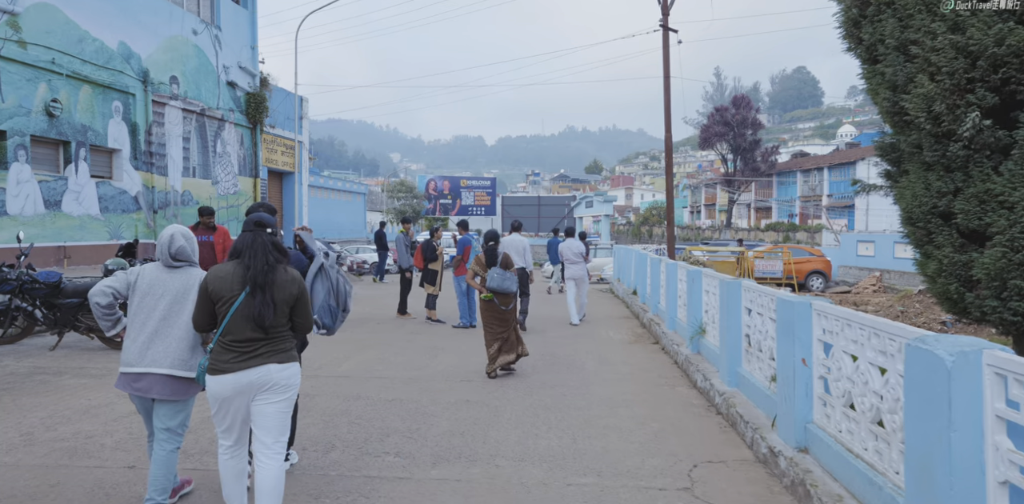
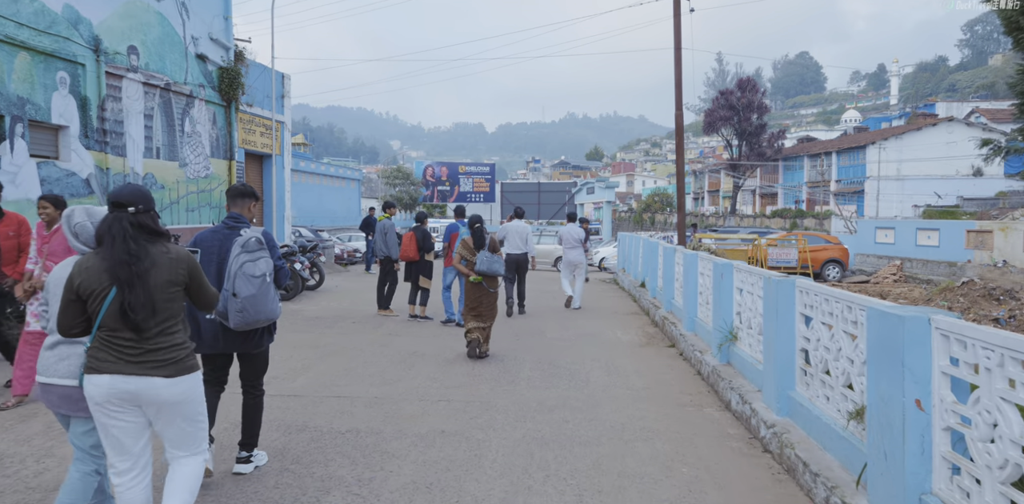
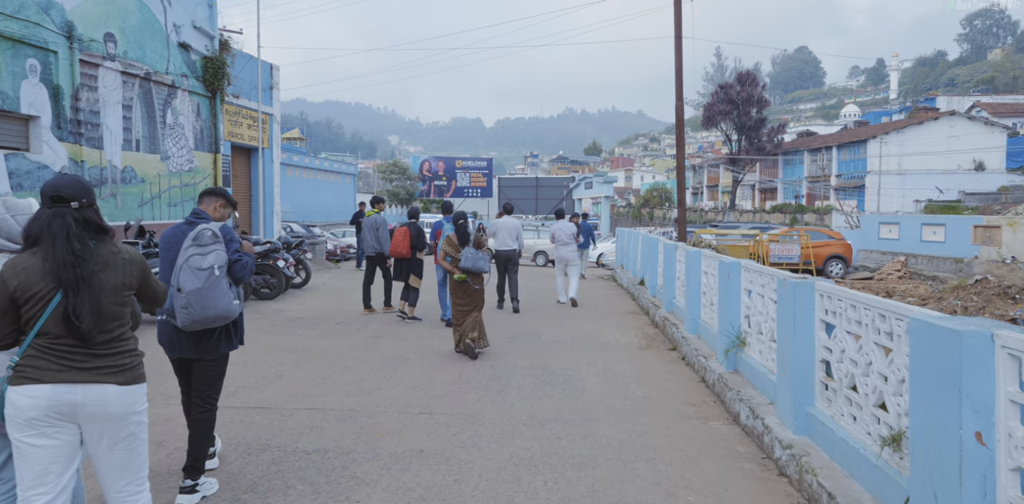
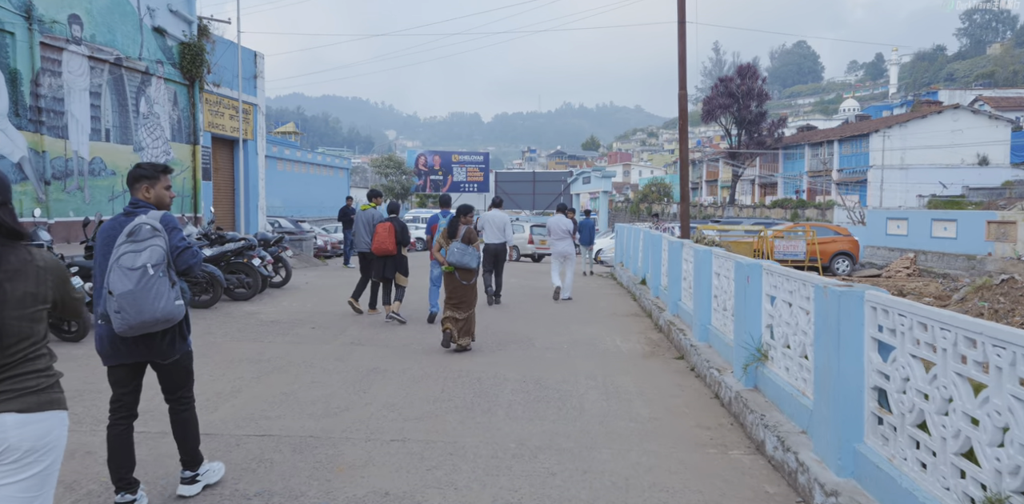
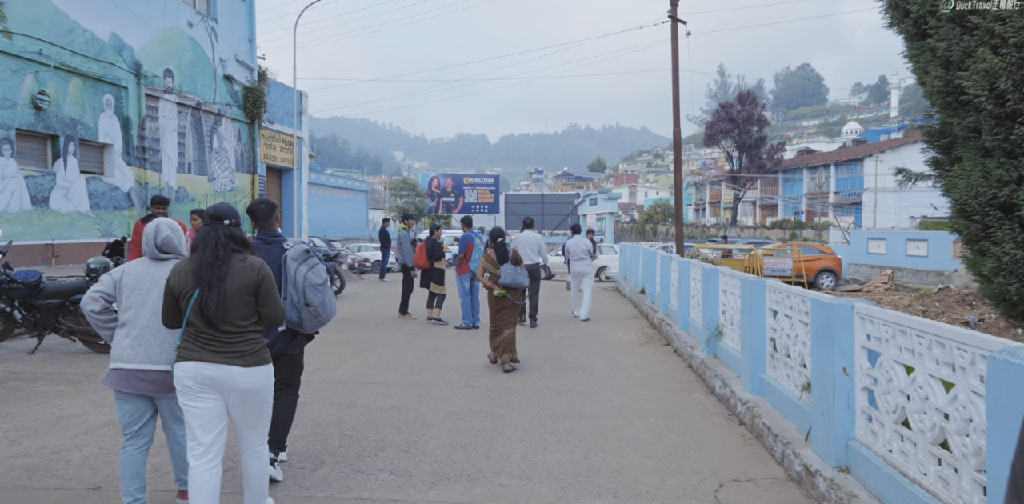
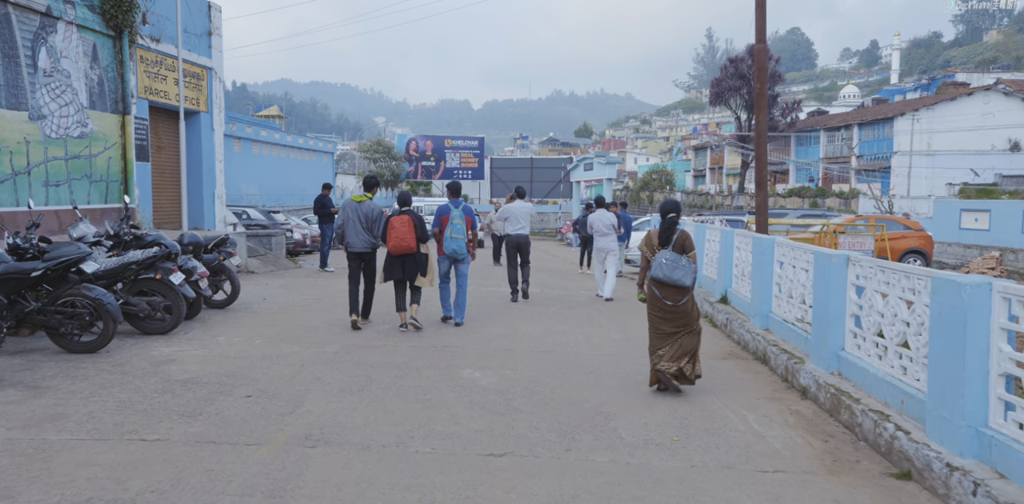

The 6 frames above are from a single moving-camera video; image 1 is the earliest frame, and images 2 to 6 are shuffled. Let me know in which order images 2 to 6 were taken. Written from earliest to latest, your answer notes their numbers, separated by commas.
5, 2, 3, 4, 6
